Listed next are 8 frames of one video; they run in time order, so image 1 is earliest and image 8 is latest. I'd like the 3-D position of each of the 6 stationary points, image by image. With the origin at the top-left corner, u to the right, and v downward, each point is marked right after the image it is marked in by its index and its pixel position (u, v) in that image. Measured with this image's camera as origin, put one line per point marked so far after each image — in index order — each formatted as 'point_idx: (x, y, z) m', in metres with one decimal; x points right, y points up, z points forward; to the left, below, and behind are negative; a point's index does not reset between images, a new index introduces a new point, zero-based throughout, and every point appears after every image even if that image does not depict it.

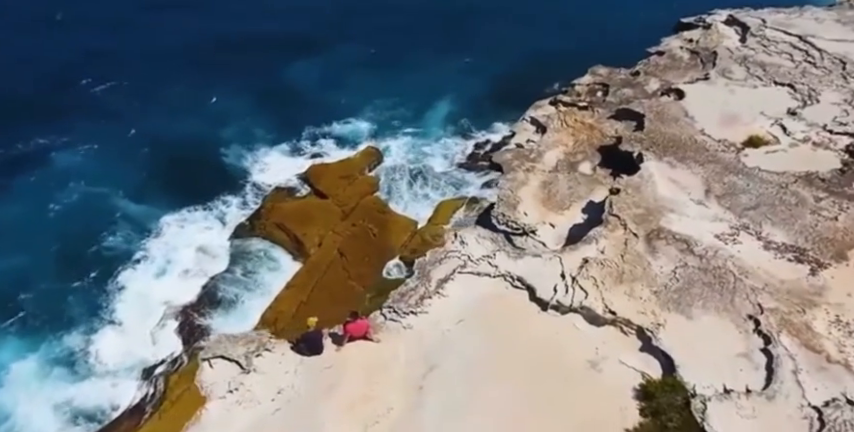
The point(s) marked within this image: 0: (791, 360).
0: (+6.6, -2.6, +12.0) m
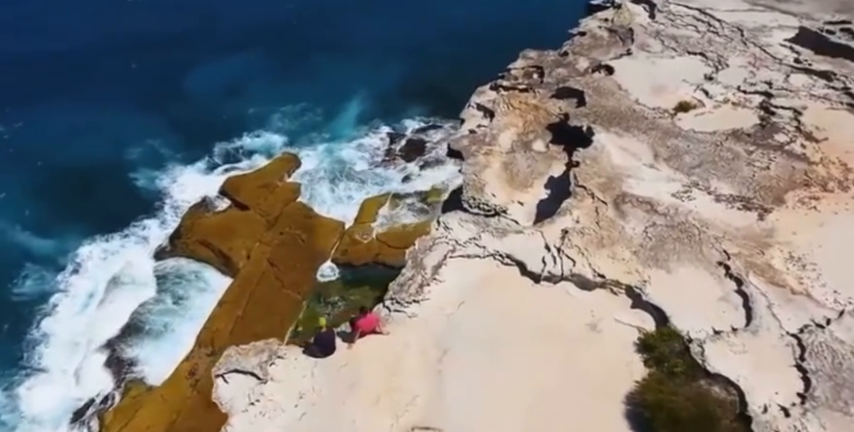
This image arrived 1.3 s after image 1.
0: (+6.7, -1.6, +13.4) m
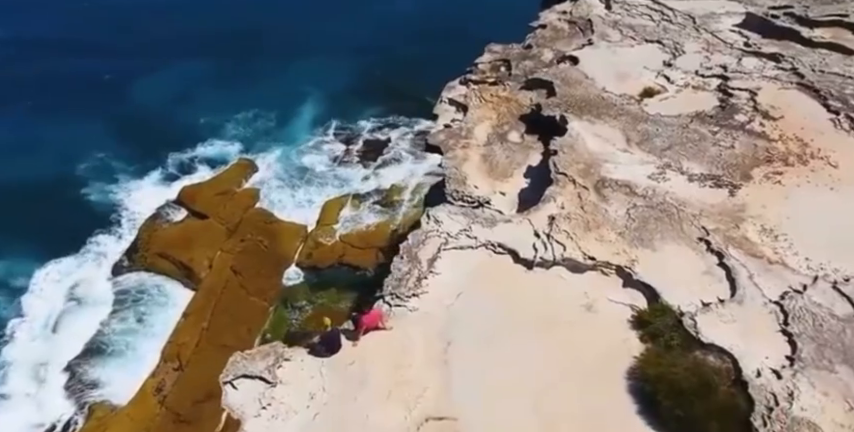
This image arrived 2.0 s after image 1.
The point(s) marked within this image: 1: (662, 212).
0: (+6.7, -1.1, +14.1) m
1: (+5.4, +0.1, +15.4) m
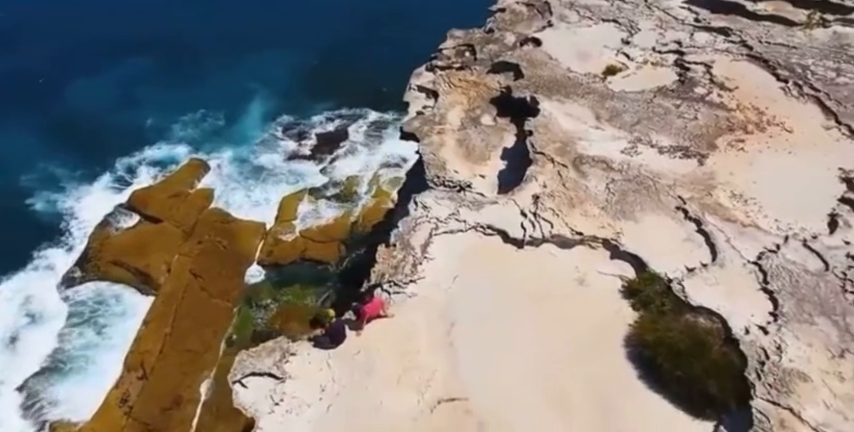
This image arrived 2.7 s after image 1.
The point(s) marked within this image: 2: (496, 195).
0: (+6.5, -0.4, +14.9) m
1: (+5.1, +0.7, +16.0) m
2: (+1.7, +0.5, +16.4) m
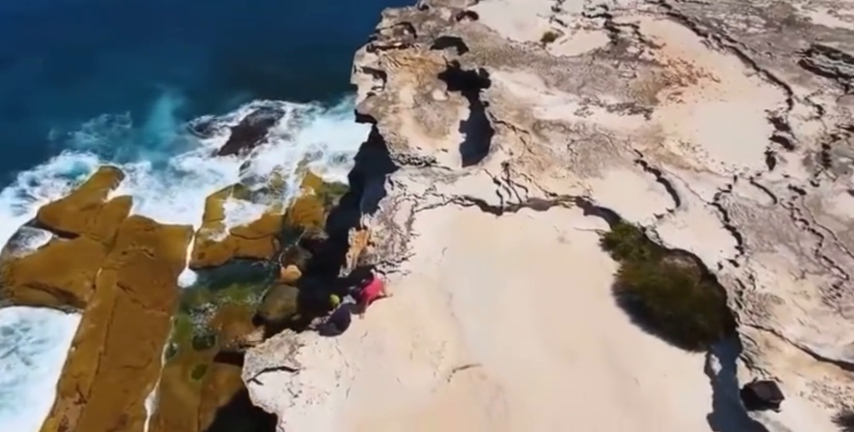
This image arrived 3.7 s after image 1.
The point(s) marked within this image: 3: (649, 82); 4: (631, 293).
0: (+6.0, +0.9, +16.0) m
1: (+4.3, +1.8, +16.9) m
2: (+0.9, +1.2, +16.8) m
3: (+6.4, +3.9, +19.3) m
4: (+4.2, -1.6, +13.7) m
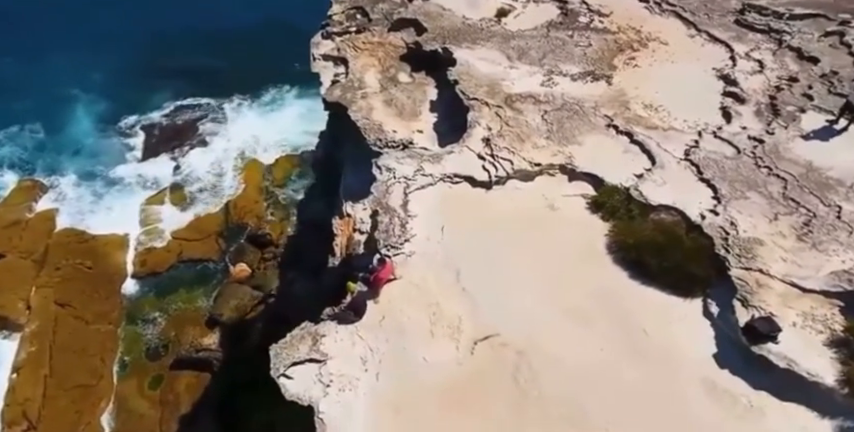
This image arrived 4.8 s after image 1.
0: (+5.6, +1.9, +16.9) m
1: (+3.7, +2.7, +17.6) m
2: (+0.5, +1.8, +17.1) m
3: (+5.3, +5.0, +20.1) m
4: (+4.3, -0.7, +14.5) m
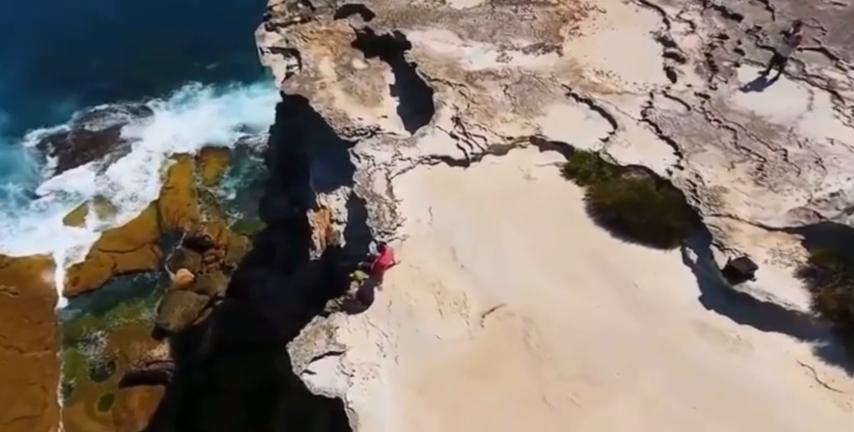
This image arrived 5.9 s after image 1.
0: (+4.8, +3.0, +17.8) m
1: (+2.8, +3.6, +18.2) m
2: (-0.3, +2.2, +17.3) m
3: (+3.7, +6.1, +20.8) m
4: (+4.1, +0.1, +15.3) m
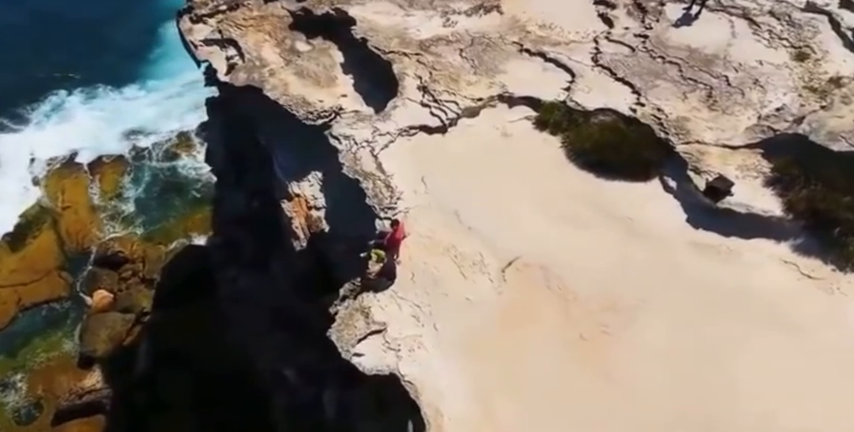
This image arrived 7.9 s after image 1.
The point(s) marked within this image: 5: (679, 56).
0: (+3.6, +4.4, +18.4) m
1: (+1.5, +4.7, +18.5) m
2: (-1.1, +2.9, +17.2) m
3: (+1.6, +7.4, +21.1) m
4: (+3.8, +1.5, +16.1) m
5: (+7.0, +4.4, +18.6) m
